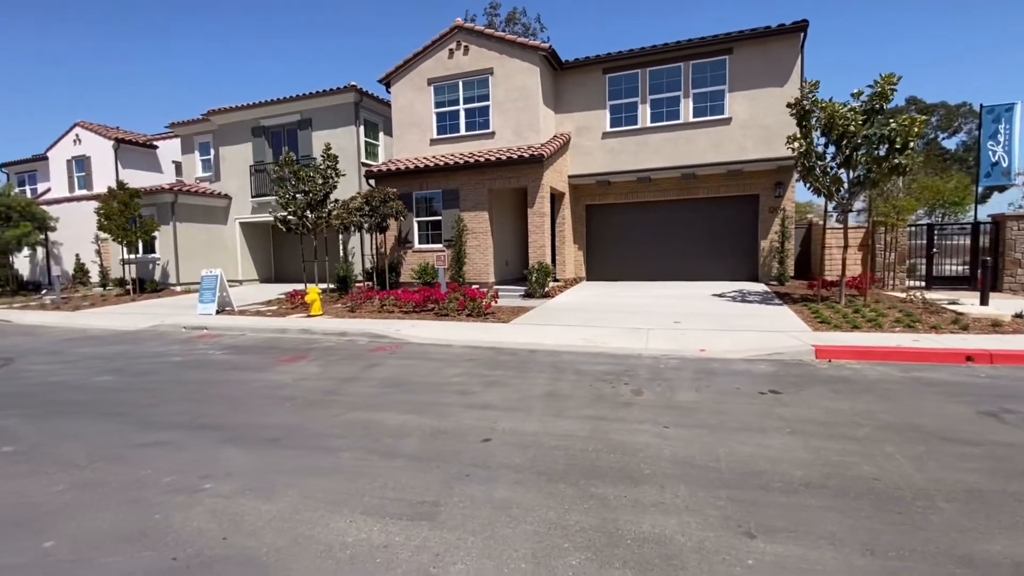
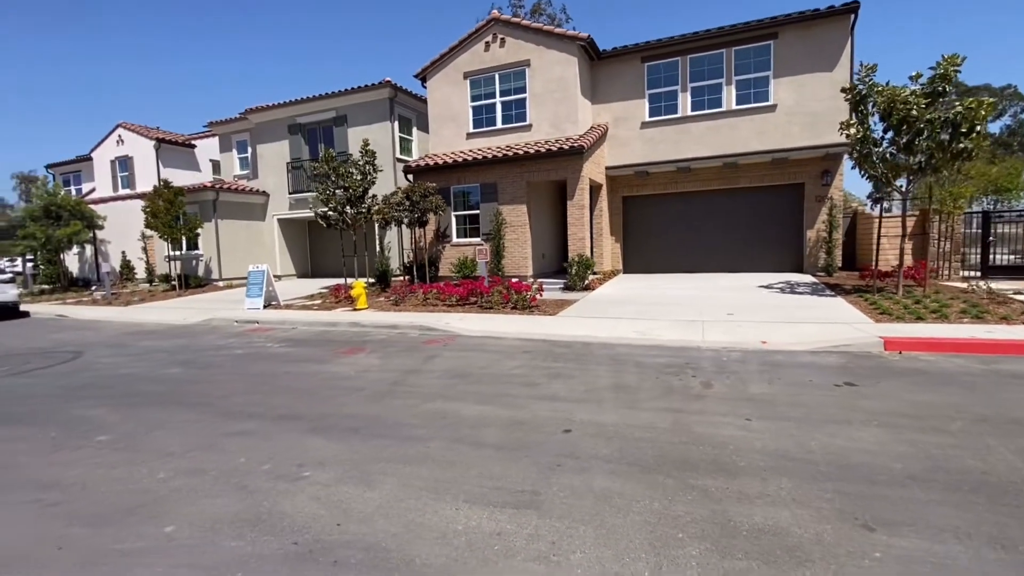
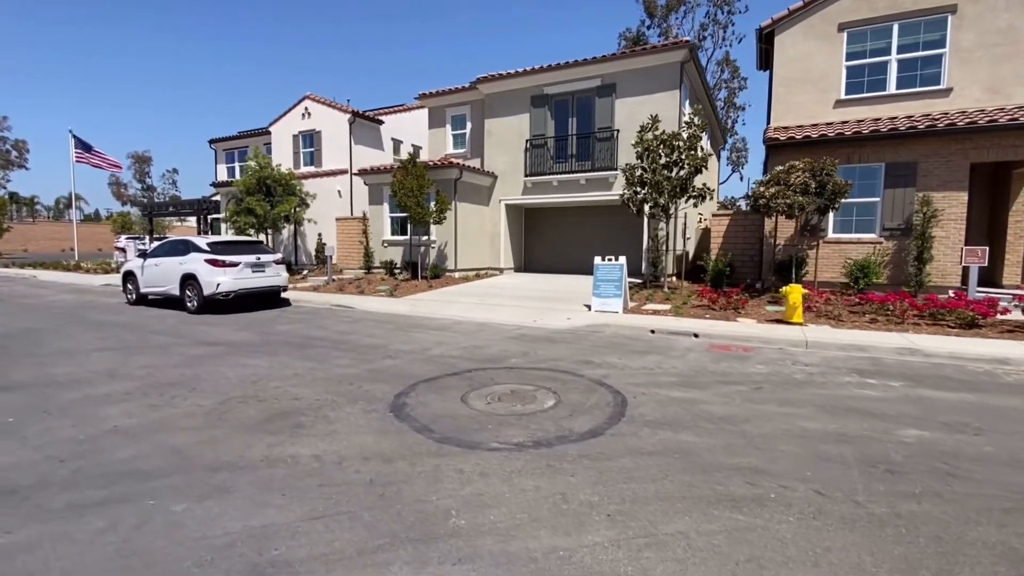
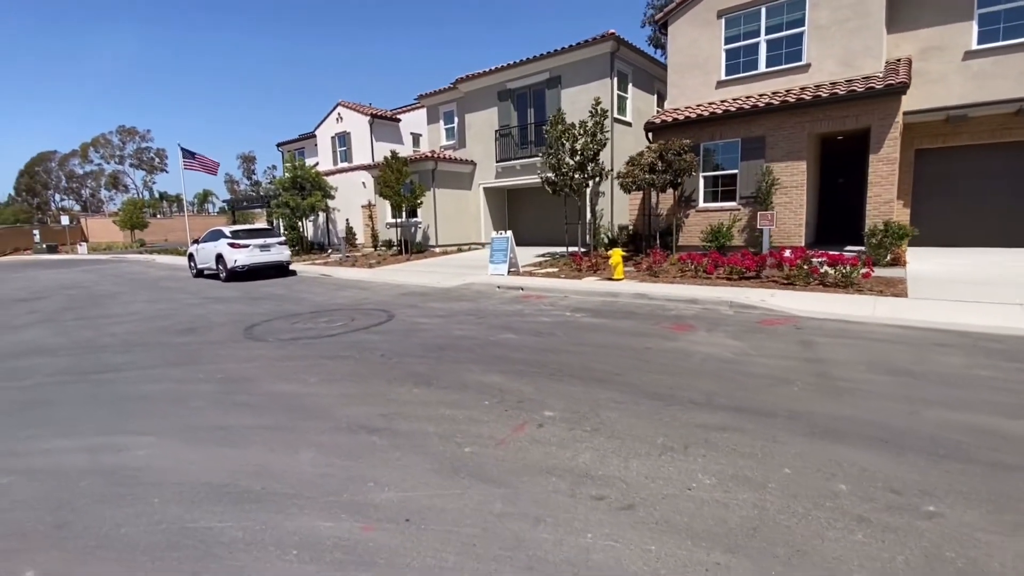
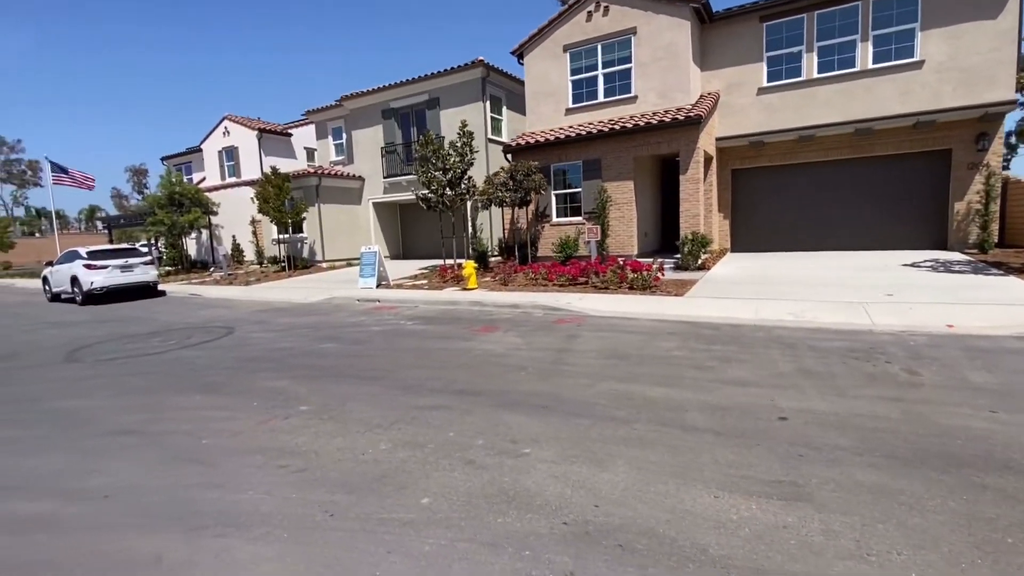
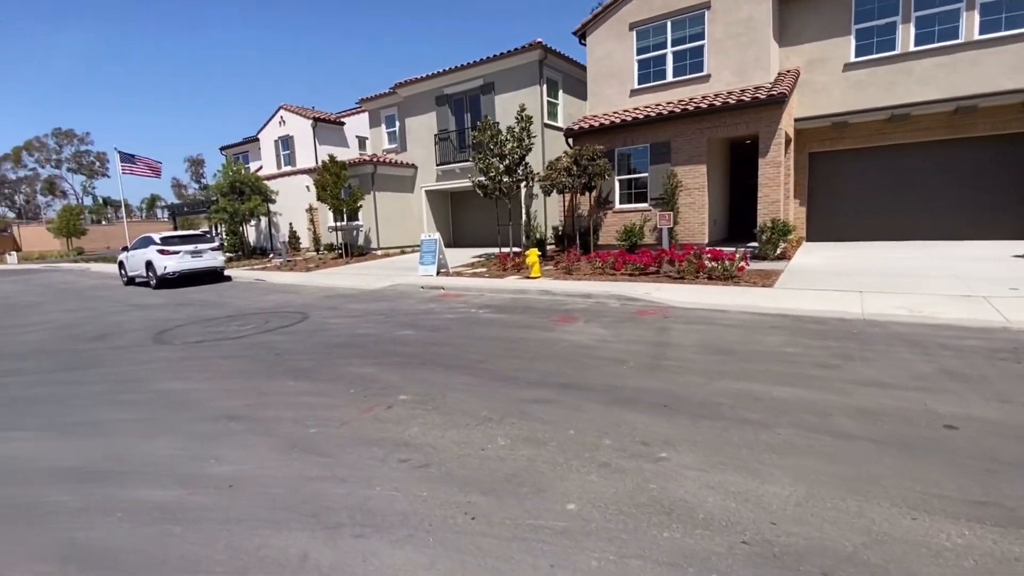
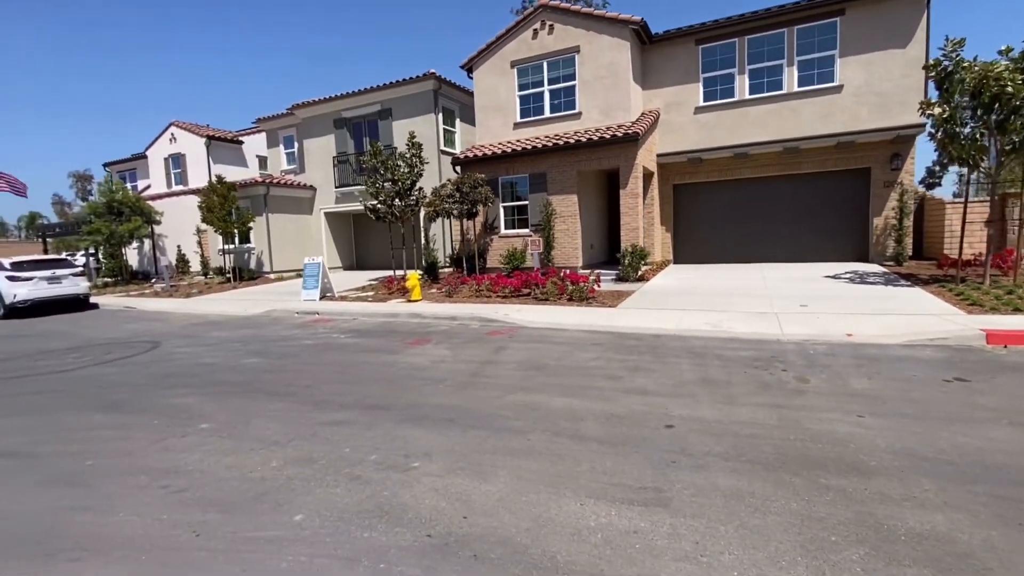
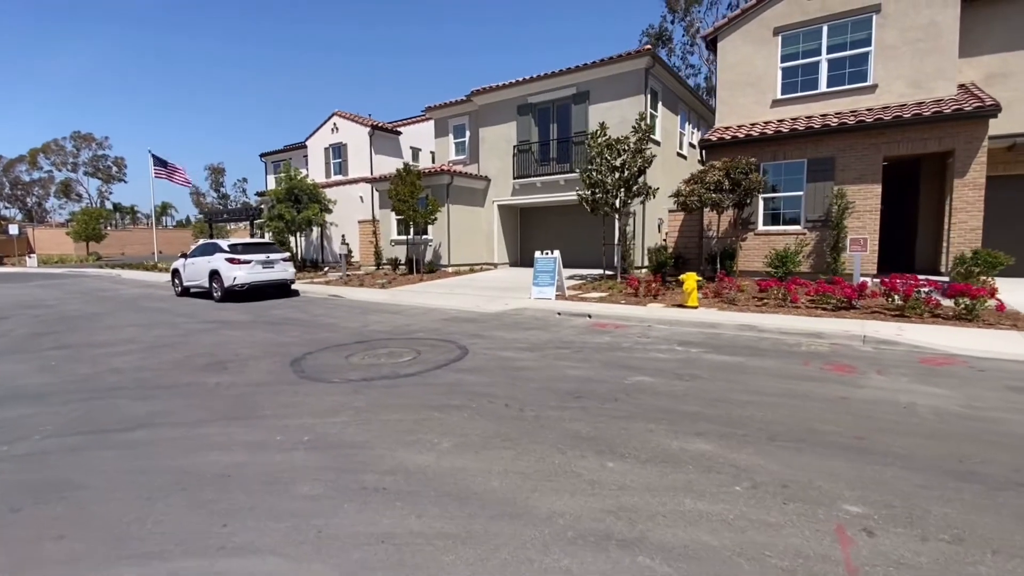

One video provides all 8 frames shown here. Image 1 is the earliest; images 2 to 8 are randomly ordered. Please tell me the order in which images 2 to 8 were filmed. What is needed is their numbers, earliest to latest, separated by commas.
2, 7, 5, 6, 4, 8, 3
